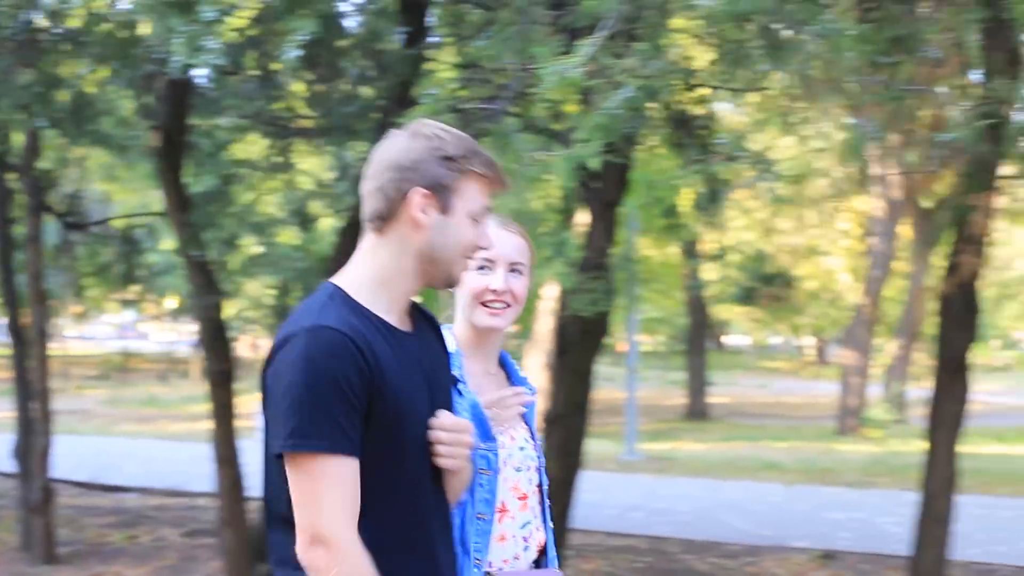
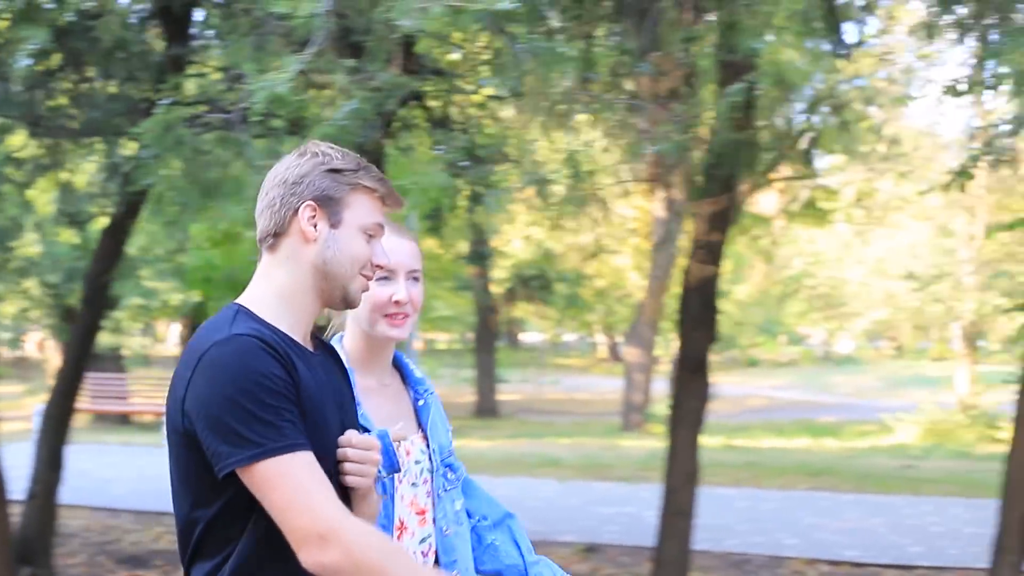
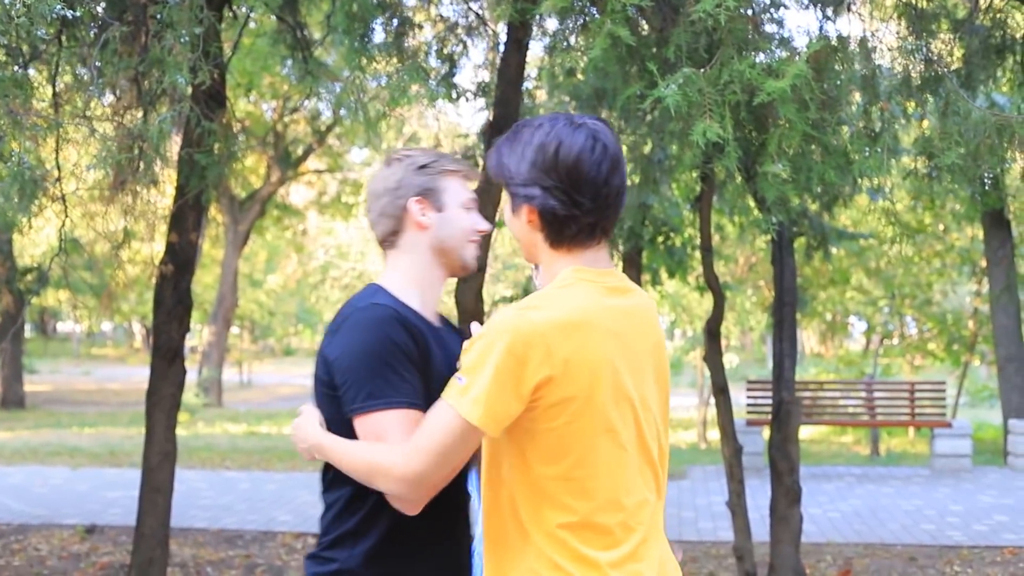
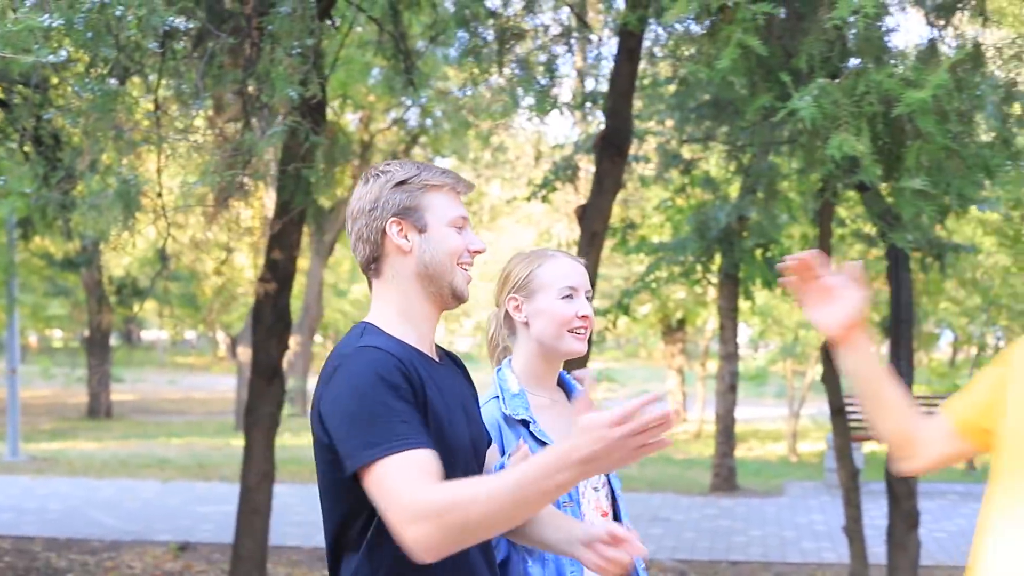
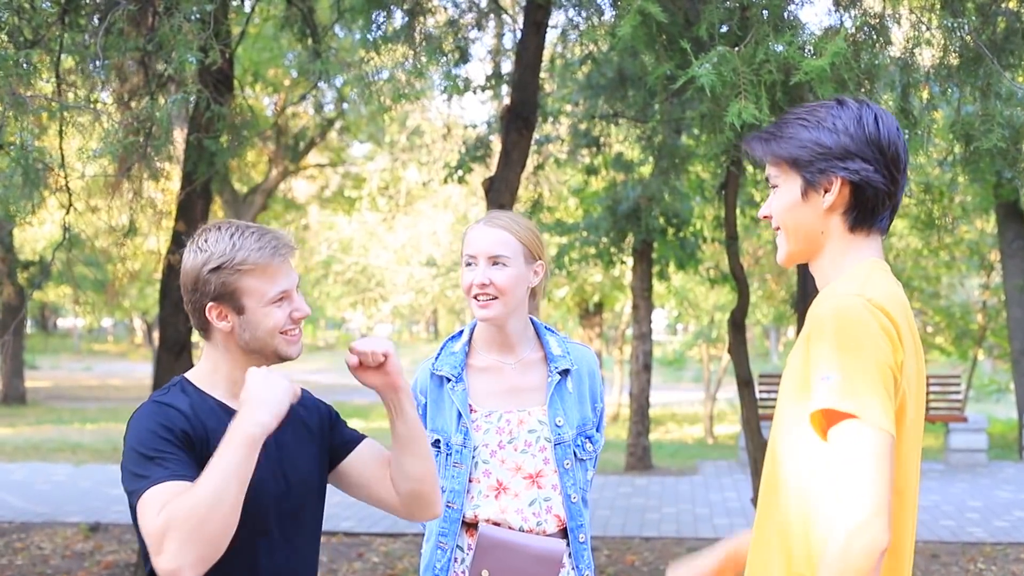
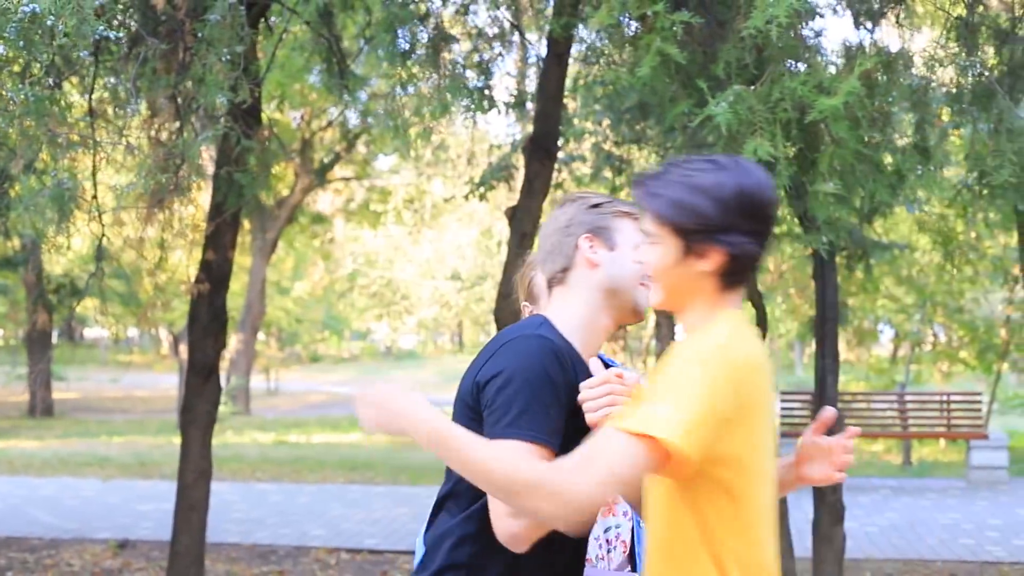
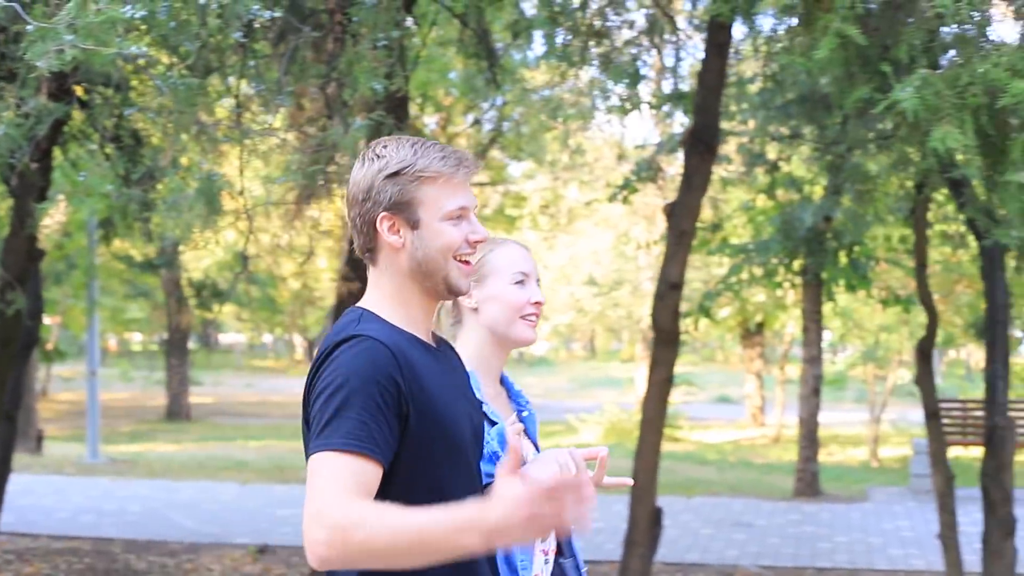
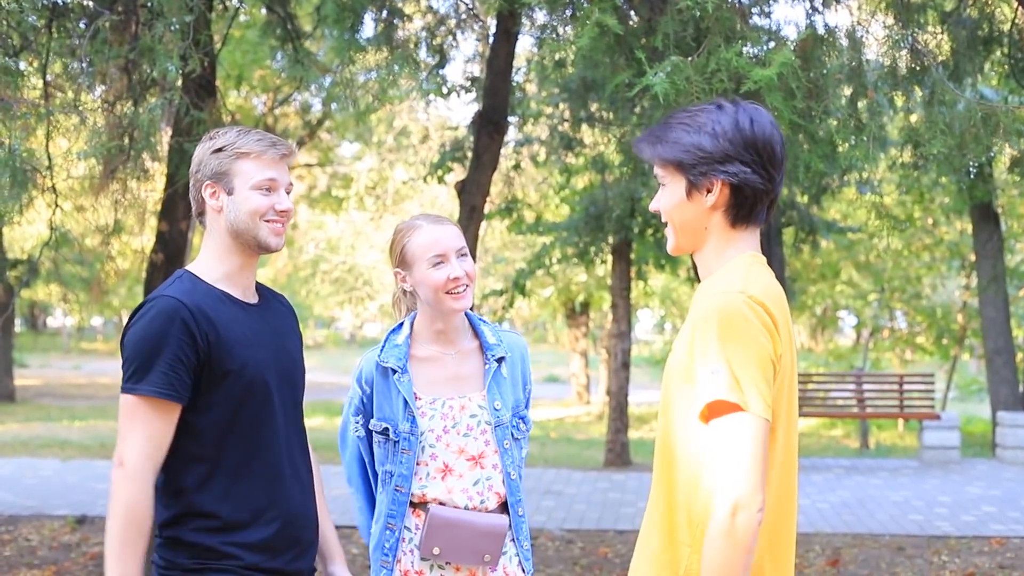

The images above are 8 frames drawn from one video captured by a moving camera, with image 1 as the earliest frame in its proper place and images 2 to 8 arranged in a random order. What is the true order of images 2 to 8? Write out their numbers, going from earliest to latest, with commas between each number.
2, 7, 4, 6, 3, 8, 5
